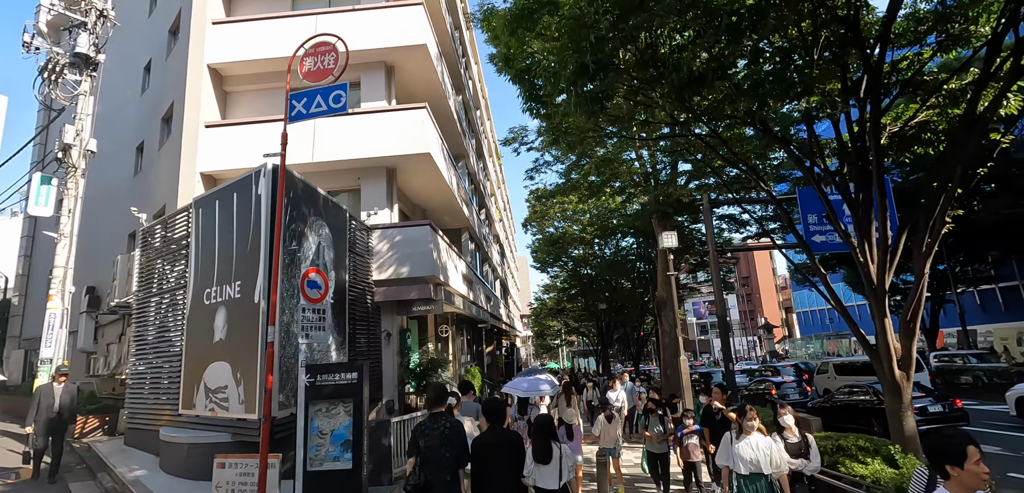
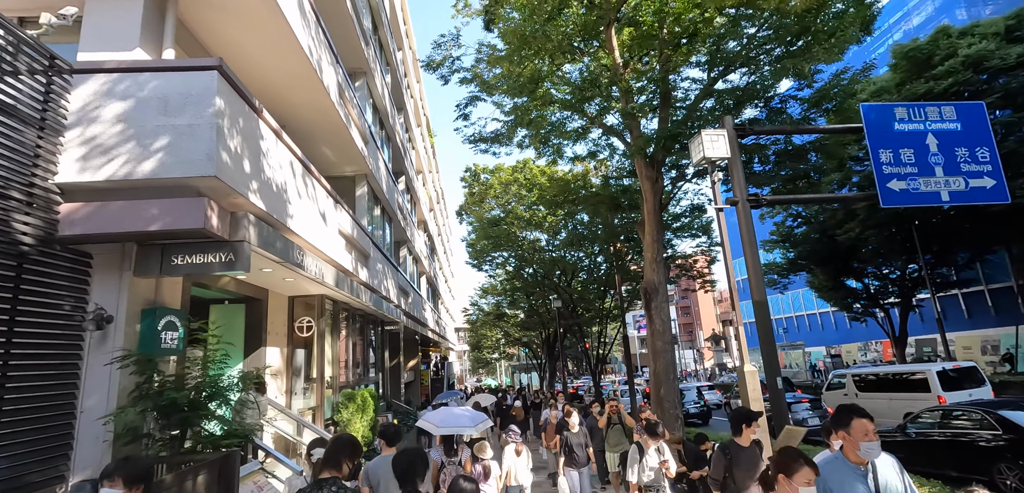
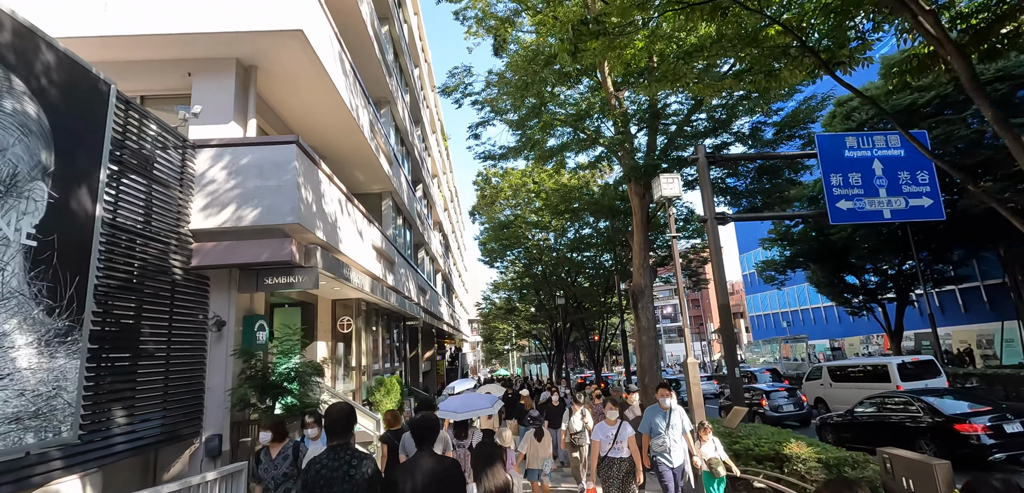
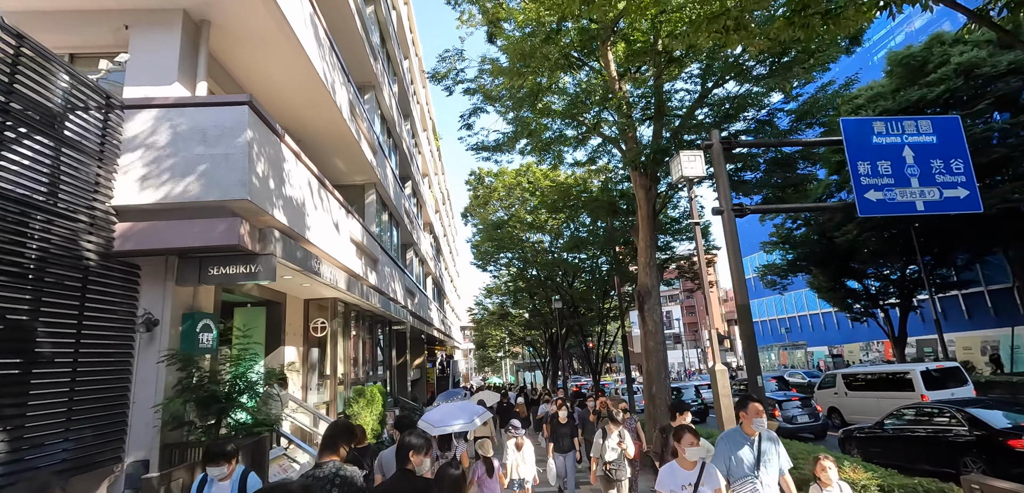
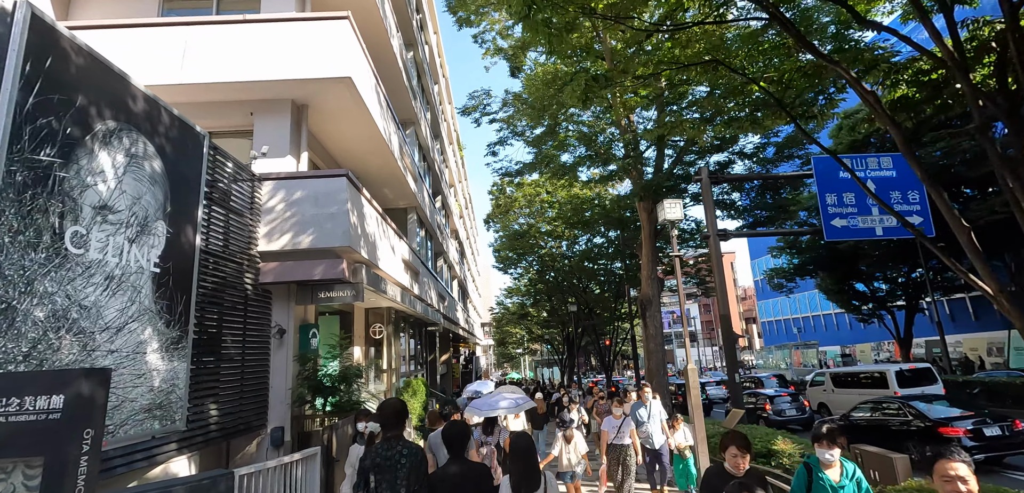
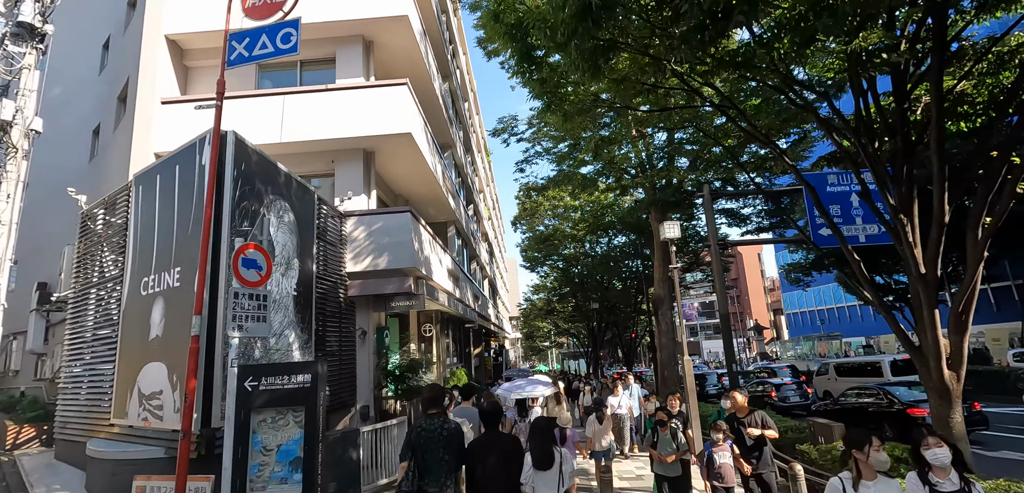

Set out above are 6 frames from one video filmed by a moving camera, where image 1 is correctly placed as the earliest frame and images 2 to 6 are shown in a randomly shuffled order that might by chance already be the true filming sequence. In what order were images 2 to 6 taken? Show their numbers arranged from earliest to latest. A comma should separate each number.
6, 5, 3, 4, 2
